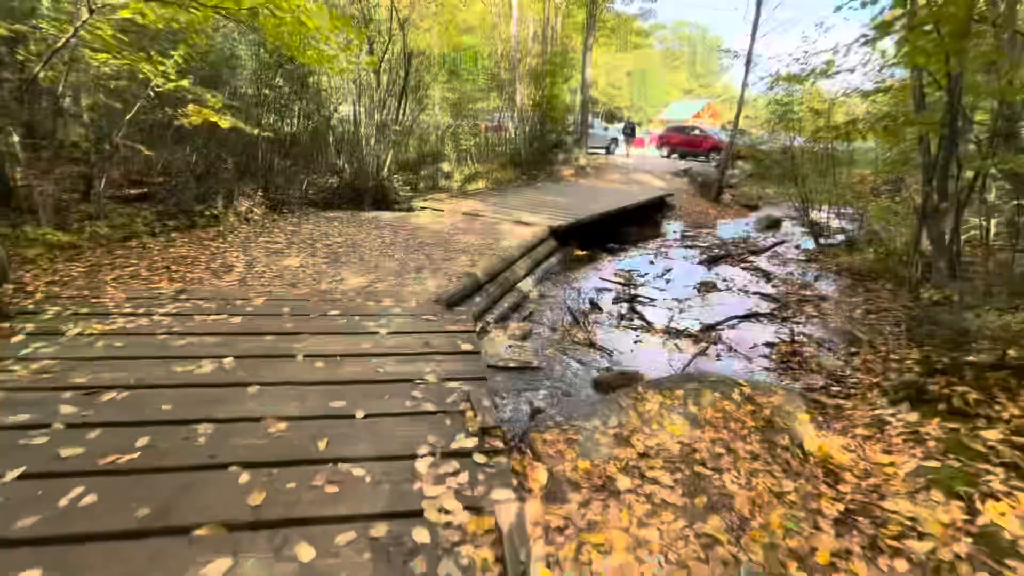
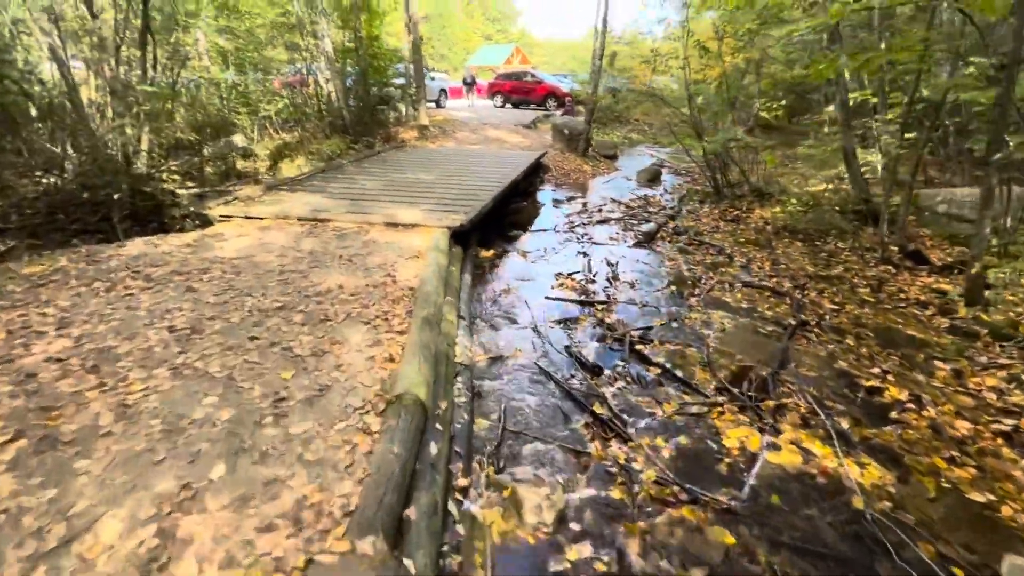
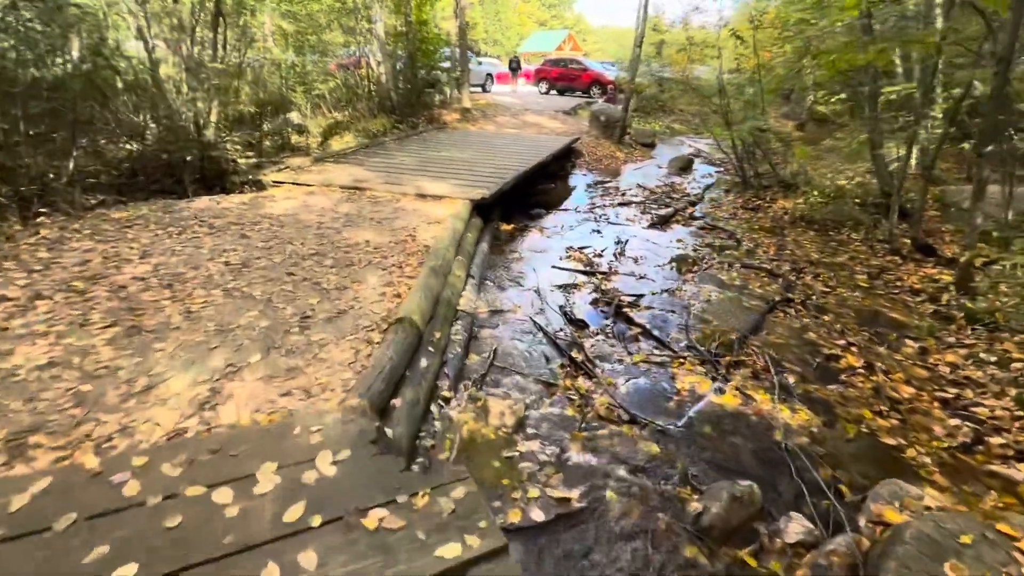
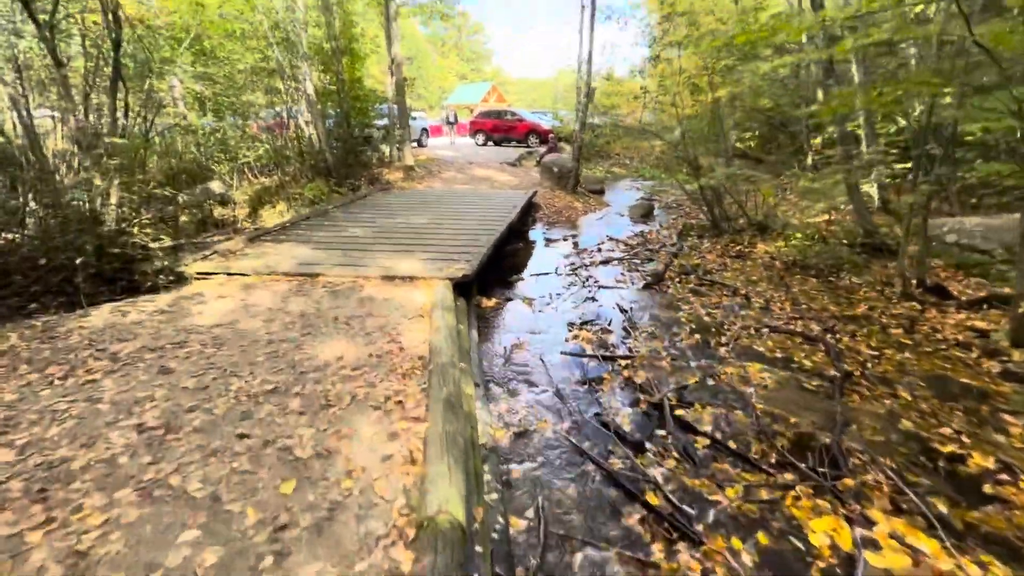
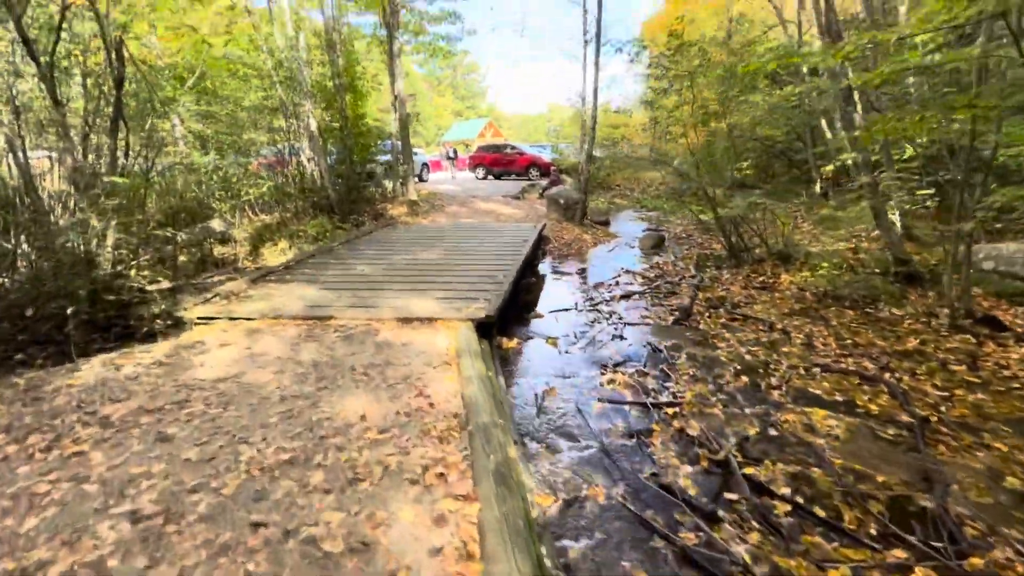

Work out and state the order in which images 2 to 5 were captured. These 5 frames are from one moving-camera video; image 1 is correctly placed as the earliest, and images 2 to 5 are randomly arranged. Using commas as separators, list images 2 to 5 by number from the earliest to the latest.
3, 2, 4, 5
